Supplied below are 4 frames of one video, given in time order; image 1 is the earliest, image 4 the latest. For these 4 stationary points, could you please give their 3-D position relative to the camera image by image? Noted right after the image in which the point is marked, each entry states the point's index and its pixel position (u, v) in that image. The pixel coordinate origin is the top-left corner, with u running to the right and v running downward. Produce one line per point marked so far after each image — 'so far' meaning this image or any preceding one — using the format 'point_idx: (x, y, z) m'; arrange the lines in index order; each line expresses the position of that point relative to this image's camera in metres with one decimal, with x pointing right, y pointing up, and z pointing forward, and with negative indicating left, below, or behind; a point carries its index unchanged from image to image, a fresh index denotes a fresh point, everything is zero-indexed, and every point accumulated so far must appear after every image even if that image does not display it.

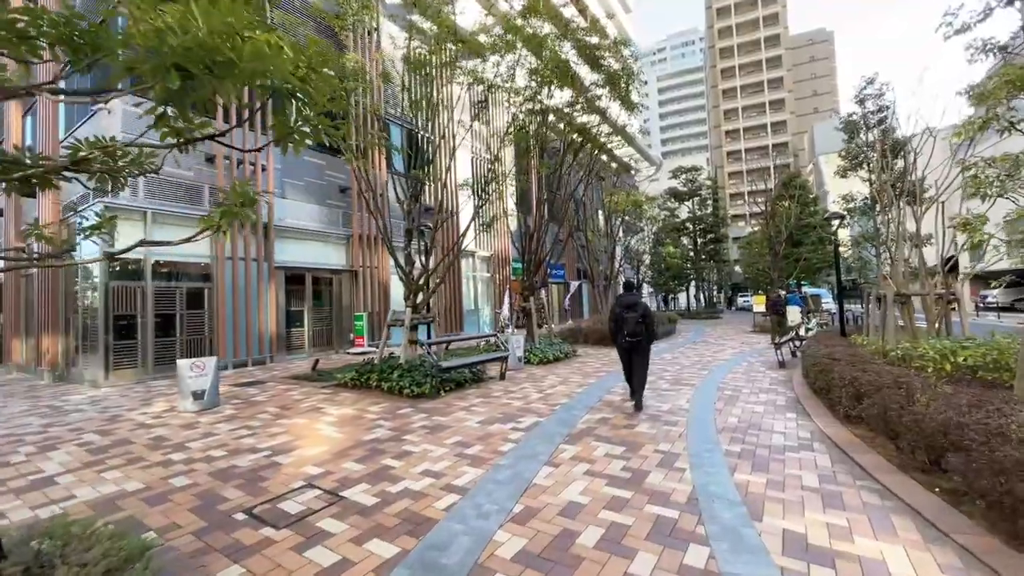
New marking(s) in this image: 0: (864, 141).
0: (+8.8, +3.7, +11.1) m
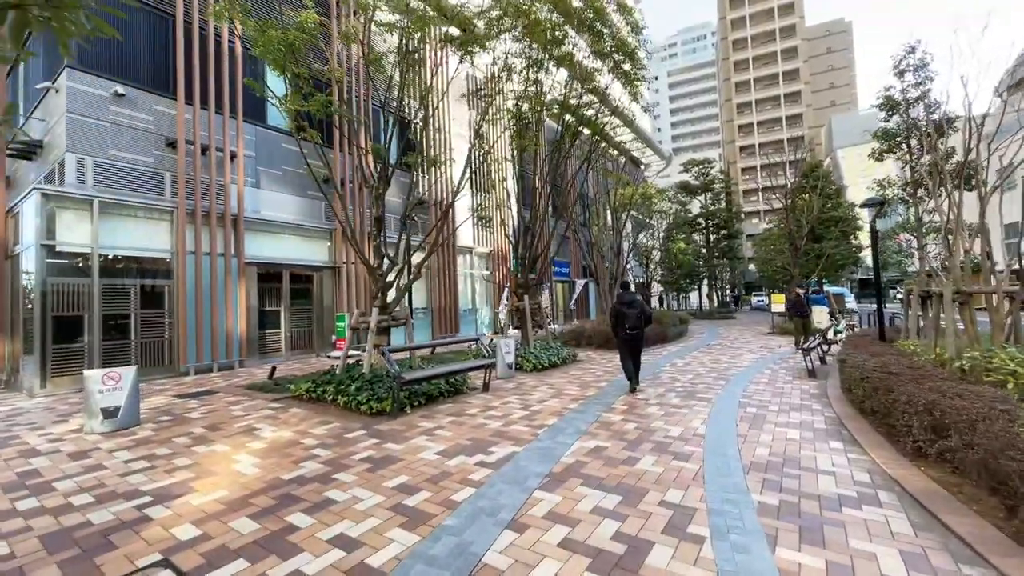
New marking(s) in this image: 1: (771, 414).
0: (+8.6, +3.7, +9.7) m
1: (+3.3, -1.6, +5.6) m
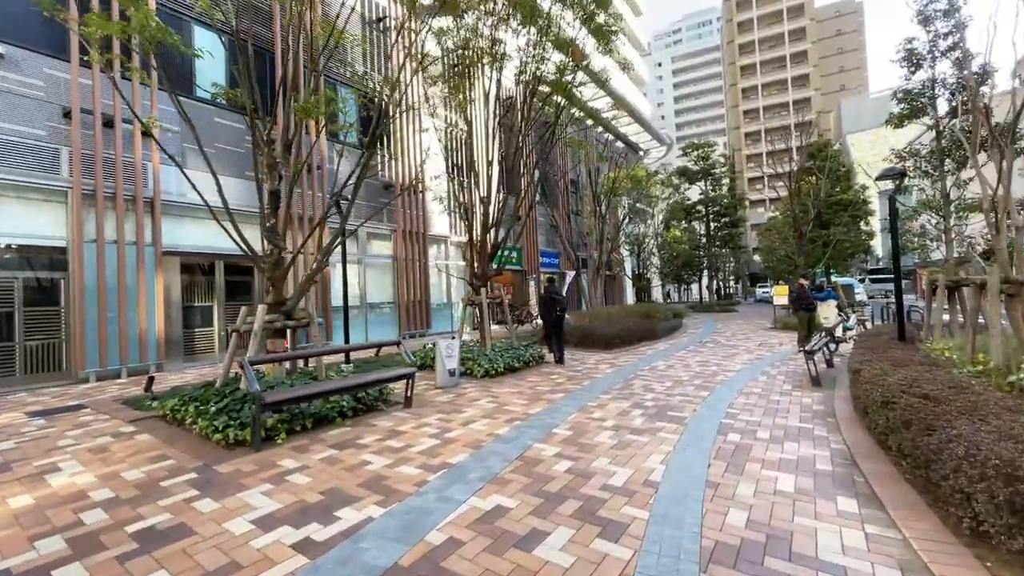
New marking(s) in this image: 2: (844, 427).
0: (+7.7, +3.9, +8.2) m
1: (+2.3, -1.5, +4.2) m
2: (+3.4, -1.4, +4.6) m
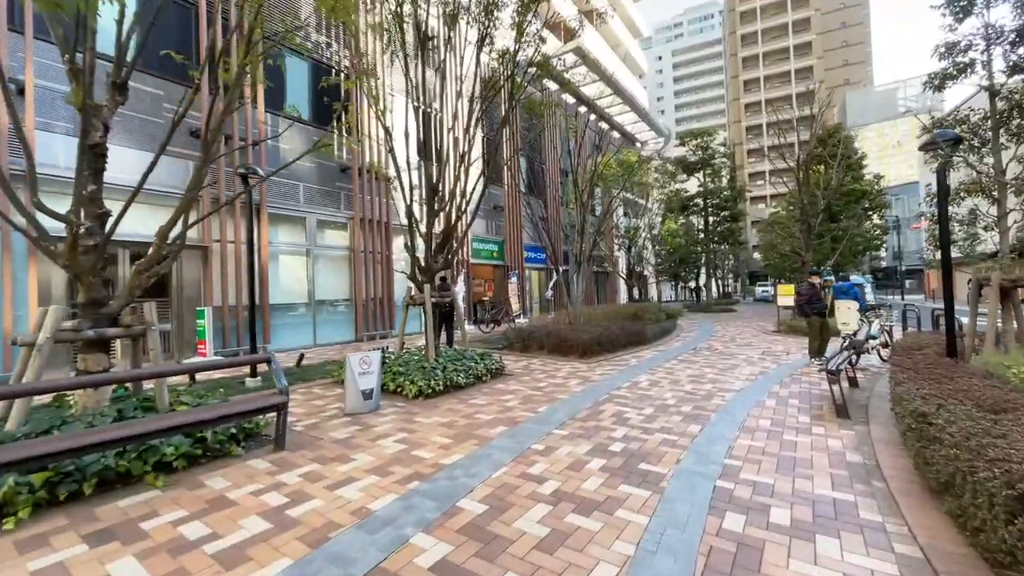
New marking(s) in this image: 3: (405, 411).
0: (+6.9, +3.9, +6.5) m
1: (+1.5, -1.5, +2.6) m
2: (+2.6, -1.4, +3.0) m
3: (-1.3, -1.5, +5.5) m
